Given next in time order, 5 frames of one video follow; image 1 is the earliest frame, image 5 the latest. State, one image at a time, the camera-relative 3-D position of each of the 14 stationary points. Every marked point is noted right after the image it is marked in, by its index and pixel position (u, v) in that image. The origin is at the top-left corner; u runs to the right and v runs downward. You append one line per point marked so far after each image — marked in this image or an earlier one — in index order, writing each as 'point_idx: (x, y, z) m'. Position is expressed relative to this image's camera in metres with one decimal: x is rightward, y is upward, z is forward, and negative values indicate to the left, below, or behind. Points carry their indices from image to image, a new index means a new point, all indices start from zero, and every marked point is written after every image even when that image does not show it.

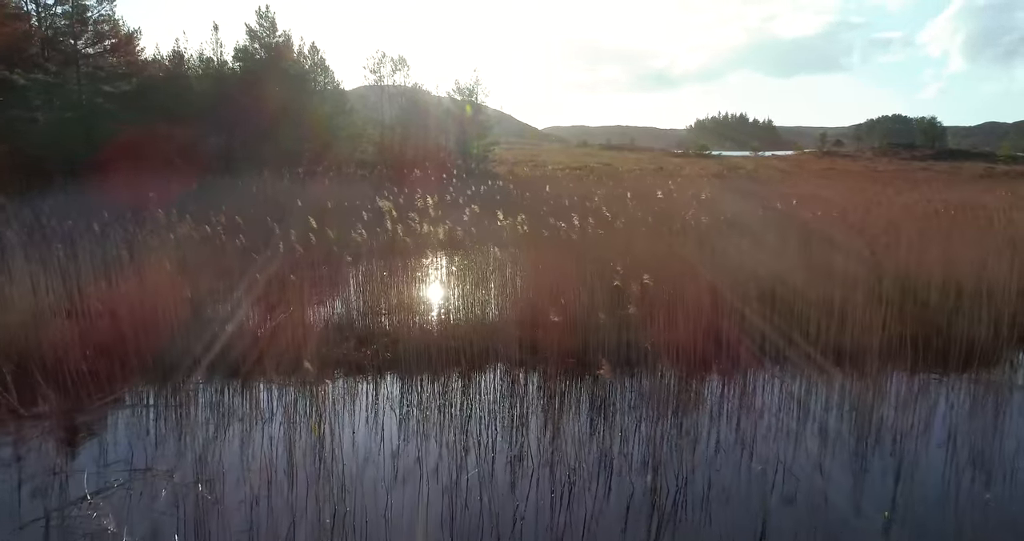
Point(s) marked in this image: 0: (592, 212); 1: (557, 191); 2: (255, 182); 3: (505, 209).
0: (+2.0, +1.3, +10.8) m
1: (+1.5, +2.8, +14.2) m
2: (-10.4, +3.5, +16.5) m
3: (-0.4, +2.0, +12.5) m
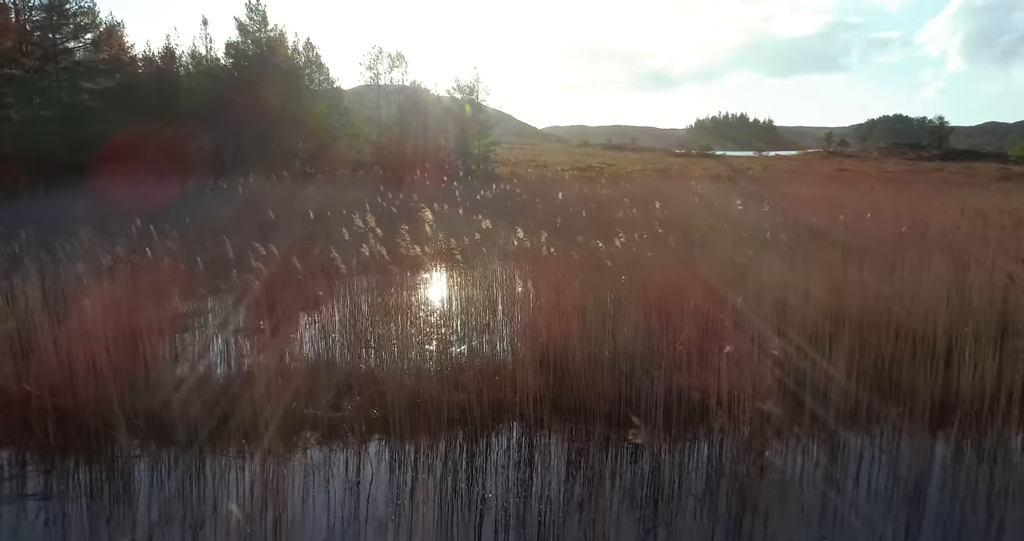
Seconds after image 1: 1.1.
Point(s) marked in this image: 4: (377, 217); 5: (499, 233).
0: (+2.1, +1.1, +9.9) m
1: (+1.6, +2.5, +13.4) m
2: (-10.2, +3.3, +15.7) m
3: (-0.2, +1.7, +11.7) m
4: (-3.8, +1.5, +11.8) m
5: (-0.3, +0.9, +9.7) m
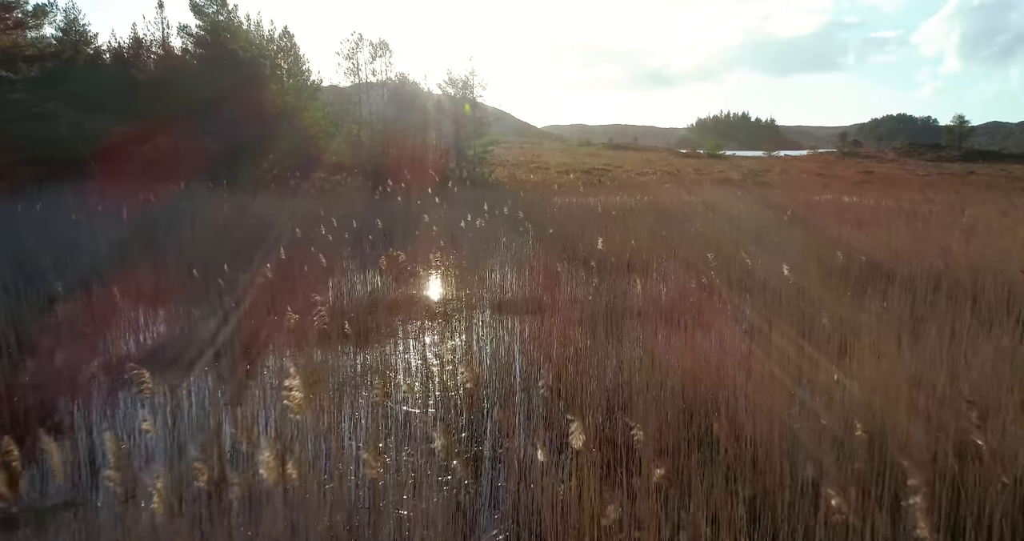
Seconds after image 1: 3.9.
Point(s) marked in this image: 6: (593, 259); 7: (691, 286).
0: (+2.1, +0.2, +7.5) m
1: (+1.6, +1.6, +10.9) m
2: (-10.2, +2.4, +13.2) m
3: (-0.2, +0.9, +9.2) m
4: (-3.9, +0.7, +9.4) m
5: (-0.3, 0.0, +7.2) m
6: (+1.6, +0.2, +7.8) m
7: (+2.9, -0.2, +6.4) m
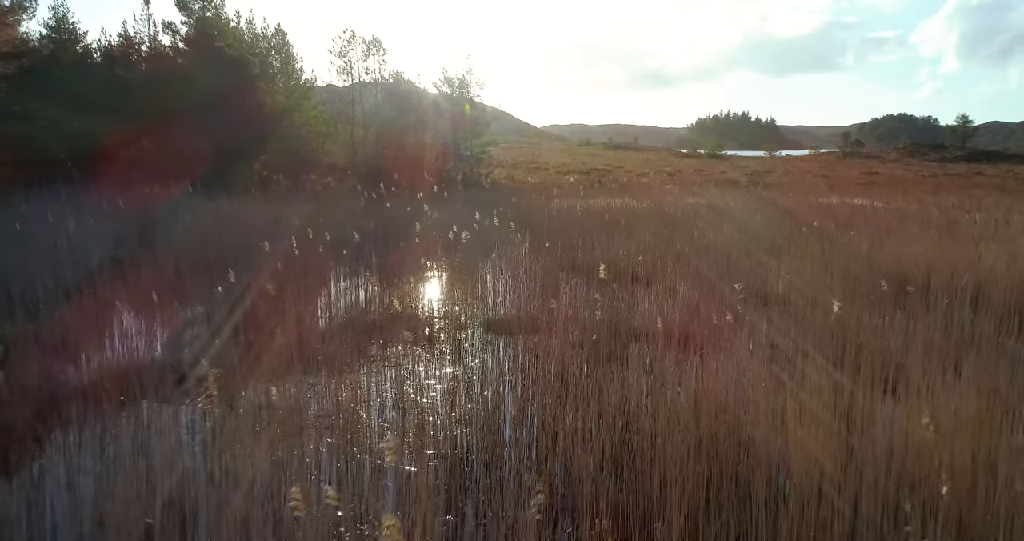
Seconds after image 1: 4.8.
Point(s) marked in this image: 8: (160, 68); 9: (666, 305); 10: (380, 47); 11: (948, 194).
0: (+2.0, 0.0, +6.9) m
1: (+1.5, +1.4, +10.4) m
2: (-10.3, +2.2, +12.6) m
3: (-0.3, +0.6, +8.7) m
4: (-4.0, +0.5, +8.8) m
5: (-0.4, -0.2, +6.7) m
6: (+1.5, 0.0, +7.2) m
7: (+2.8, -0.4, +5.9) m
8: (-15.0, +8.7, +17.0) m
9: (+2.3, -0.5, +5.8) m
10: (-6.0, +10.1, +17.9) m
11: (+17.0, +2.9, +15.3) m
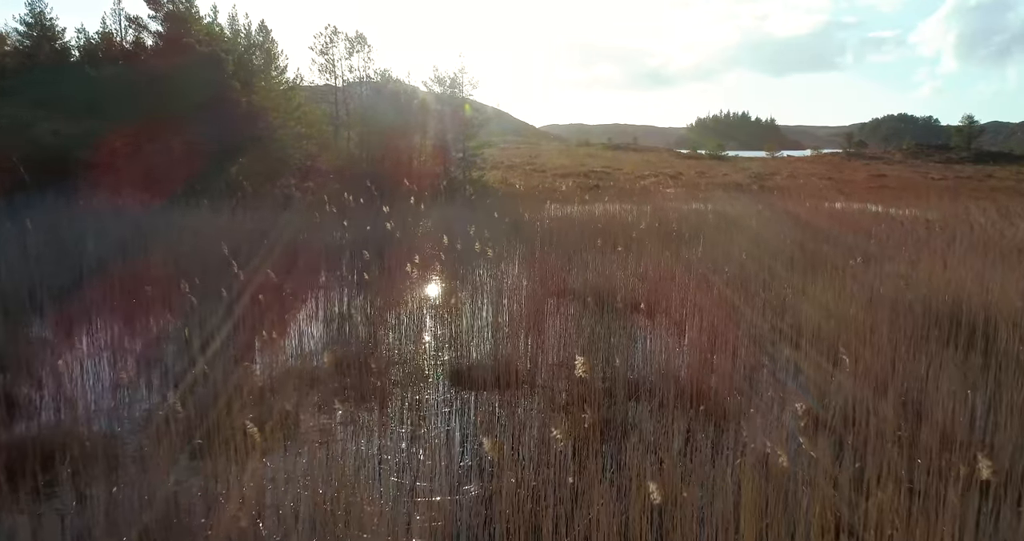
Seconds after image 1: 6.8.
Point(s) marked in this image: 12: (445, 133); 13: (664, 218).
0: (+1.7, -0.4, +5.9) m
1: (+1.2, +1.0, +9.4) m
2: (-10.7, +1.8, +11.6) m
3: (-0.6, +0.2, +7.7) m
4: (-4.3, 0.0, +7.8) m
5: (-0.7, -0.6, +5.7) m
6: (+1.2, -0.4, +6.2) m
7: (+2.5, -0.9, +4.9) m
8: (-15.3, +8.3, +16.0) m
9: (+2.0, -0.9, +4.8) m
10: (-6.3, +9.7, +16.9) m
11: (+16.6, +2.5, +14.3) m
12: (-3.3, +6.8, +19.8) m
13: (+4.0, +1.4, +10.4) m
